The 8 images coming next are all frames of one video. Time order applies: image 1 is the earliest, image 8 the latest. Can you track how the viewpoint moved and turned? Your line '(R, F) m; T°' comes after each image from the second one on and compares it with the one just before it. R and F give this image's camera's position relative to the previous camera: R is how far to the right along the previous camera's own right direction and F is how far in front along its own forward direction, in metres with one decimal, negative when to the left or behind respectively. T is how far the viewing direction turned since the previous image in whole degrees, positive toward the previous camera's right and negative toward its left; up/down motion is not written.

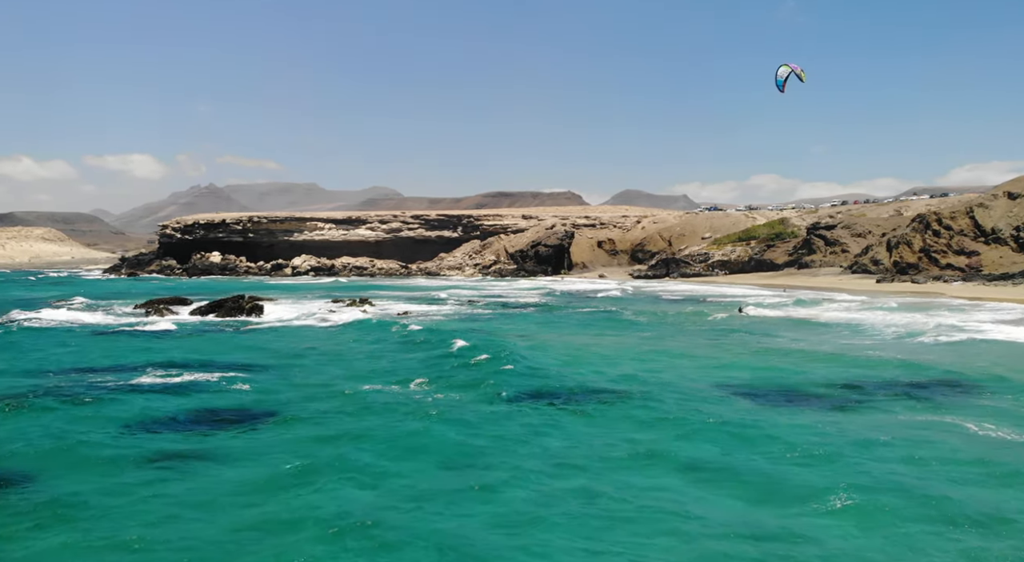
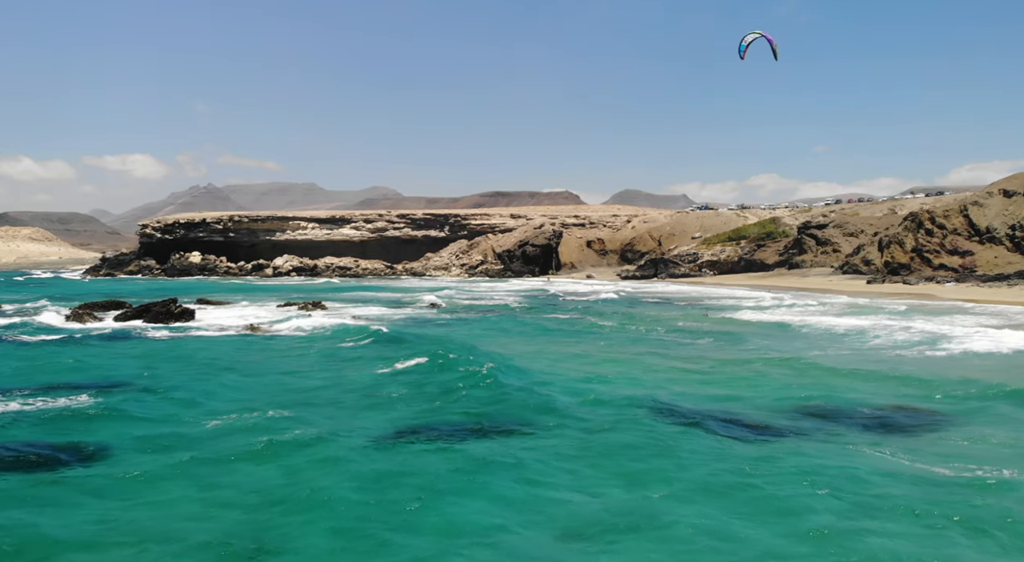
(+1.8, +2.7) m; 0°
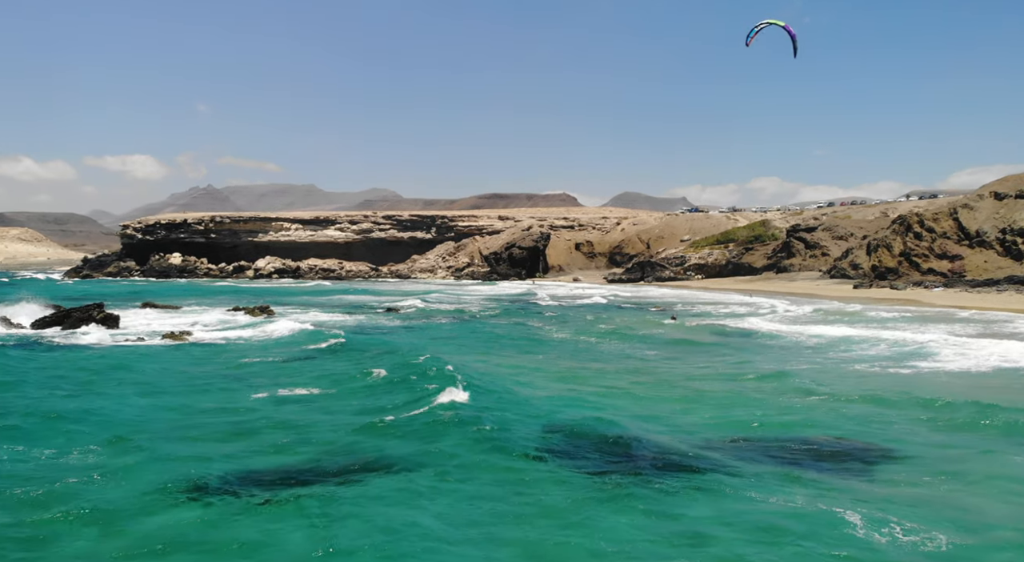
(+1.8, +2.3) m; 0°
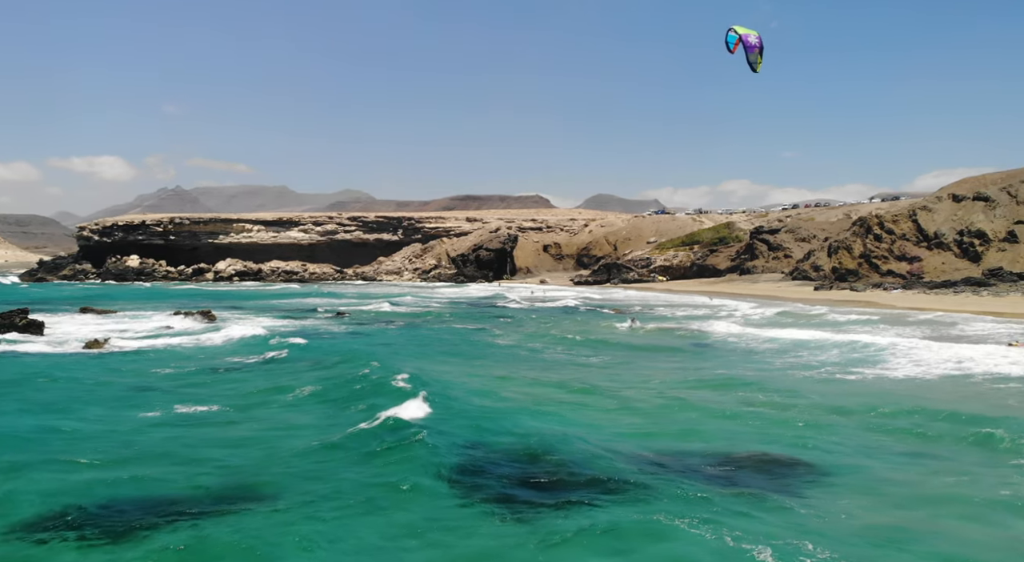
(+0.8, +0.7) m; +2°
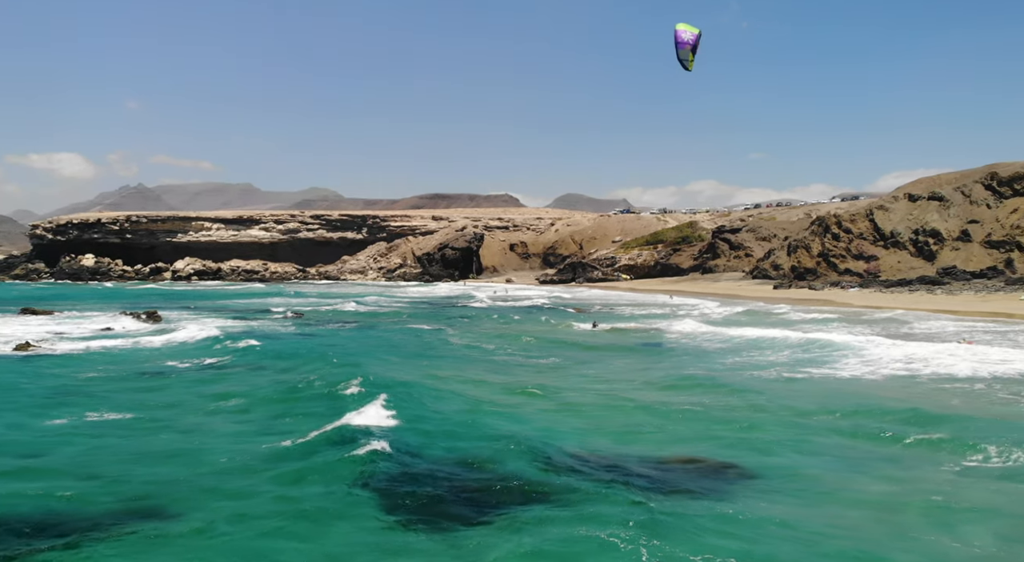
(+0.4, 0.0) m; +2°
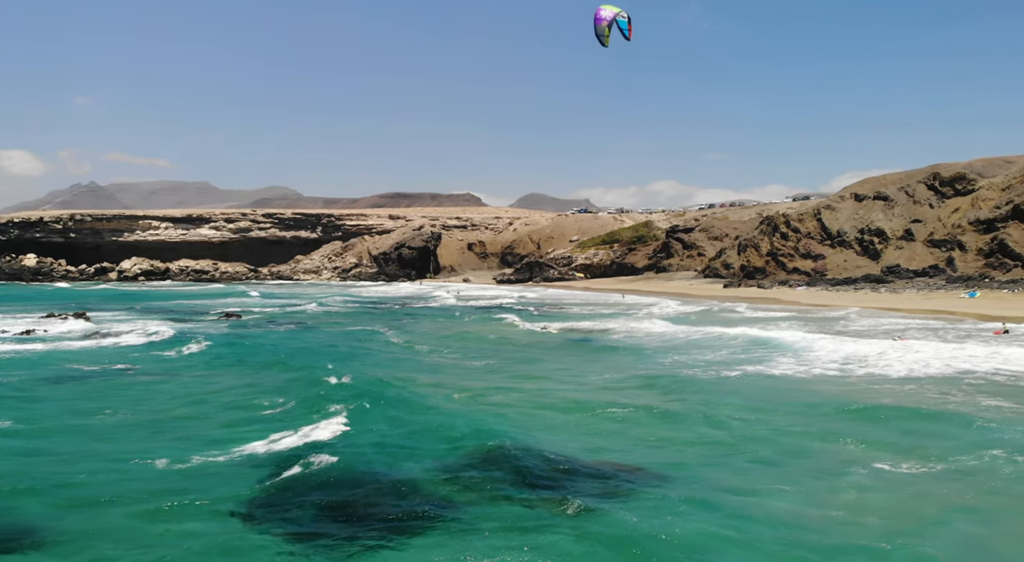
(+0.6, 0.0) m; +2°
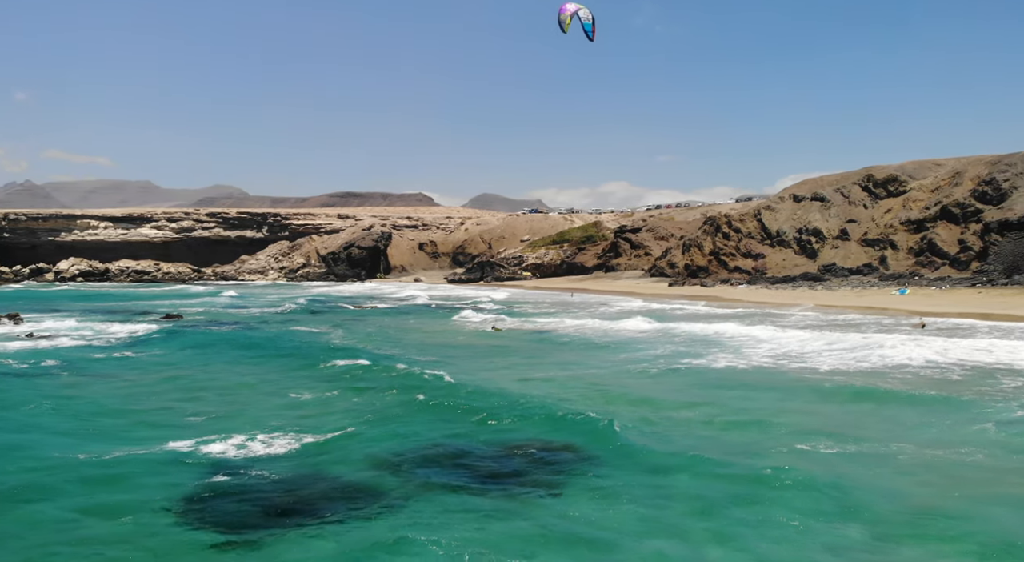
(+0.2, -0.9) m; +3°
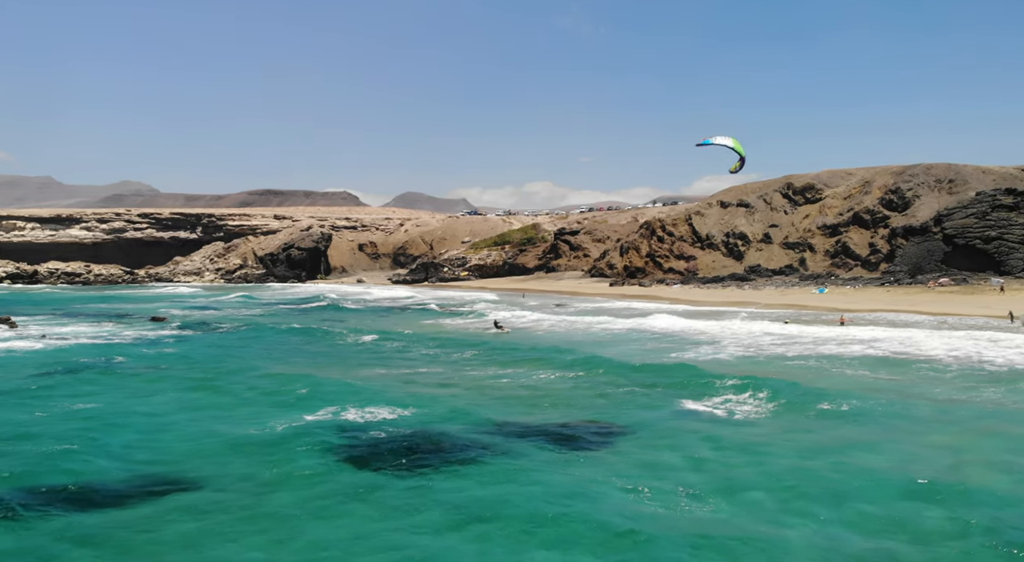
(-2.0, -4.1) m; +5°
